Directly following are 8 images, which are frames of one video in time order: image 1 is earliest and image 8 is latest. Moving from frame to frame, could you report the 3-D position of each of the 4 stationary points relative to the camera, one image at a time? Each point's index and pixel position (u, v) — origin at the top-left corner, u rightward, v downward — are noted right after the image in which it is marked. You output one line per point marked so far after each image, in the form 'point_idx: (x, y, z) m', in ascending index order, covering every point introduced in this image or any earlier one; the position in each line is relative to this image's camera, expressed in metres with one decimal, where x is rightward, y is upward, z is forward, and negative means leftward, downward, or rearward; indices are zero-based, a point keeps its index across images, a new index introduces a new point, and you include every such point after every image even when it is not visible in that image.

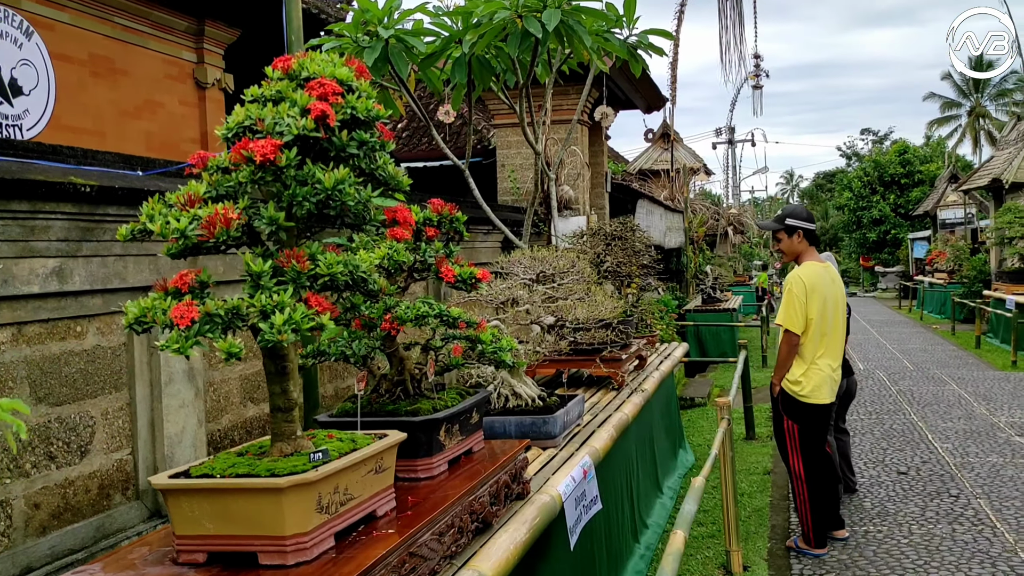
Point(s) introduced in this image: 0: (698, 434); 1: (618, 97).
0: (+1.7, -1.3, +8.2) m
1: (+1.2, +2.1, +10.3) m
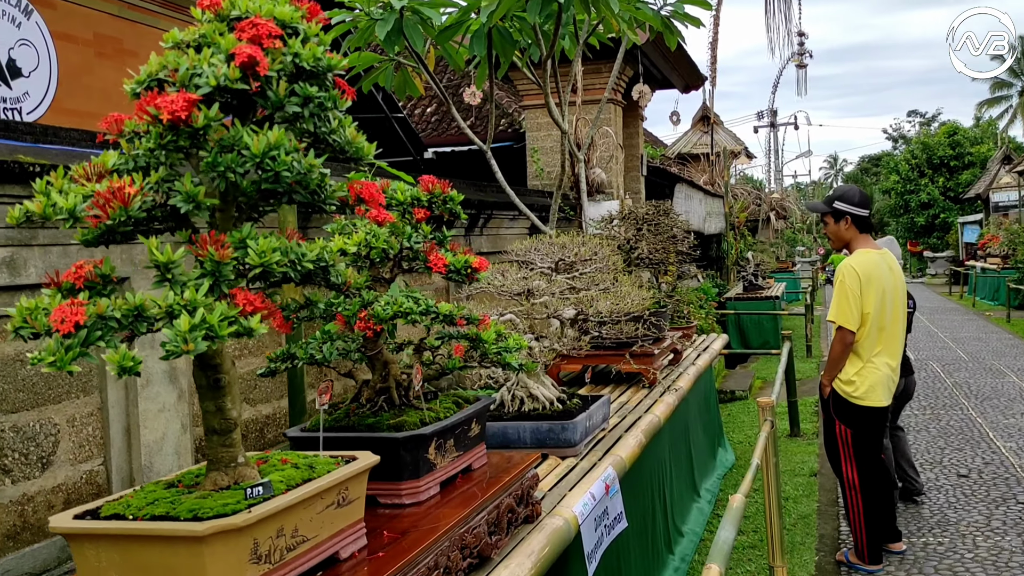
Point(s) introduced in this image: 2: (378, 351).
0: (+1.9, -1.2, +7.8) m
1: (+1.5, +2.3, +9.8) m
2: (-0.3, -0.2, +2.2) m
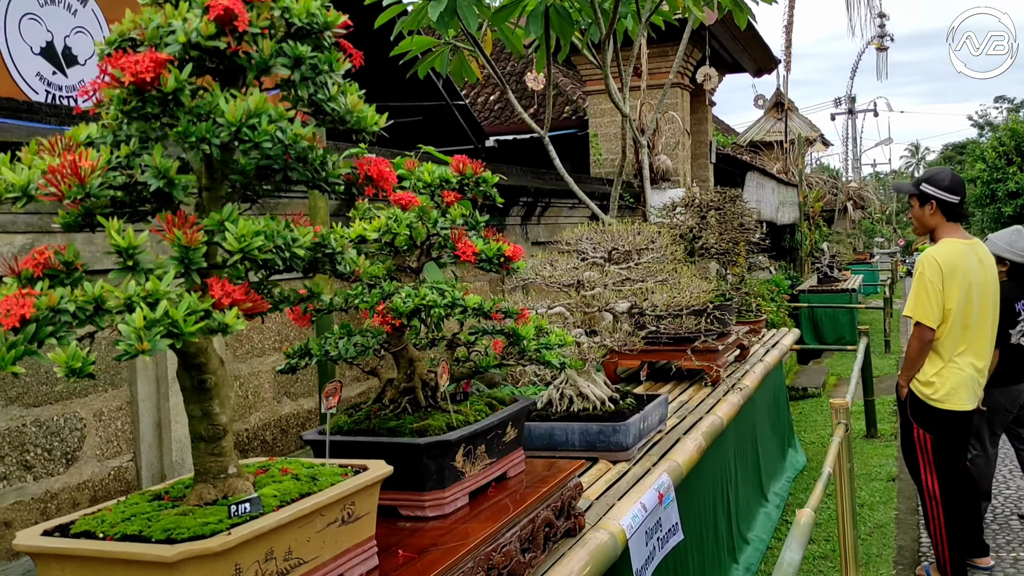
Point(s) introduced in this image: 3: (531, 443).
0: (+2.4, -1.1, +7.4) m
1: (+2.2, +2.3, +9.4) m
2: (-0.2, -0.1, +2.1) m
3: (+0.1, -0.5, +3.2) m
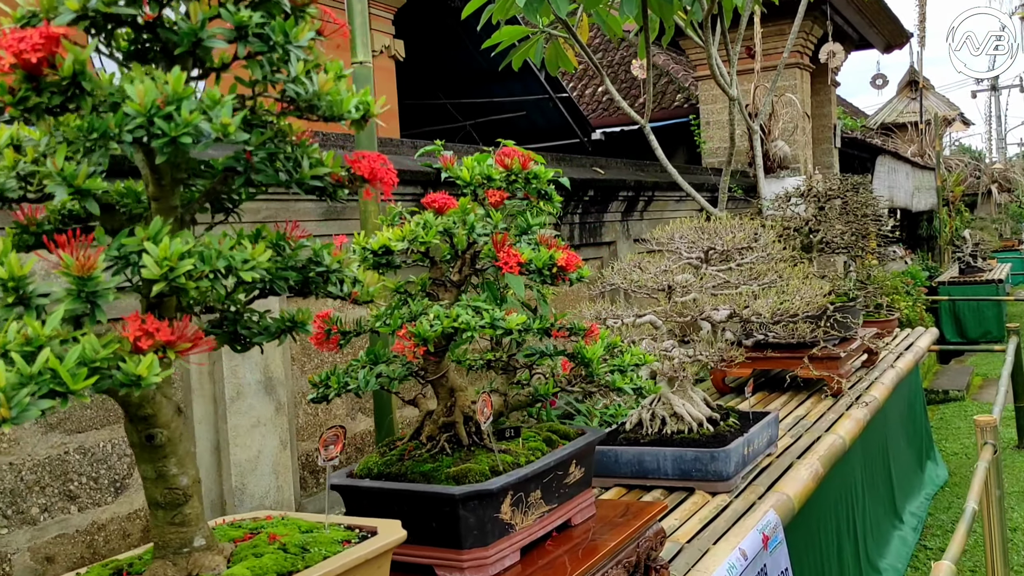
0: (+3.2, -1.1, +6.7) m
1: (+3.2, +2.4, +8.7) m
2: (-0.1, -0.2, +1.7) m
3: (+0.3, -0.6, +2.8) m
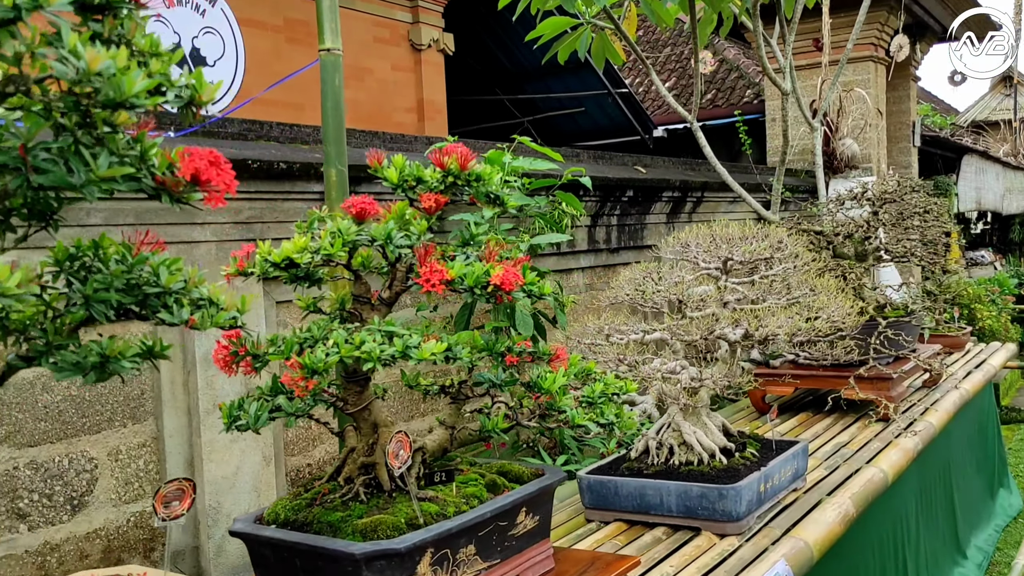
0: (+3.5, -1.2, +6.2) m
1: (+3.7, +2.3, +8.2) m
2: (-0.2, -0.2, +1.5) m
3: (+0.3, -0.6, +2.5) m
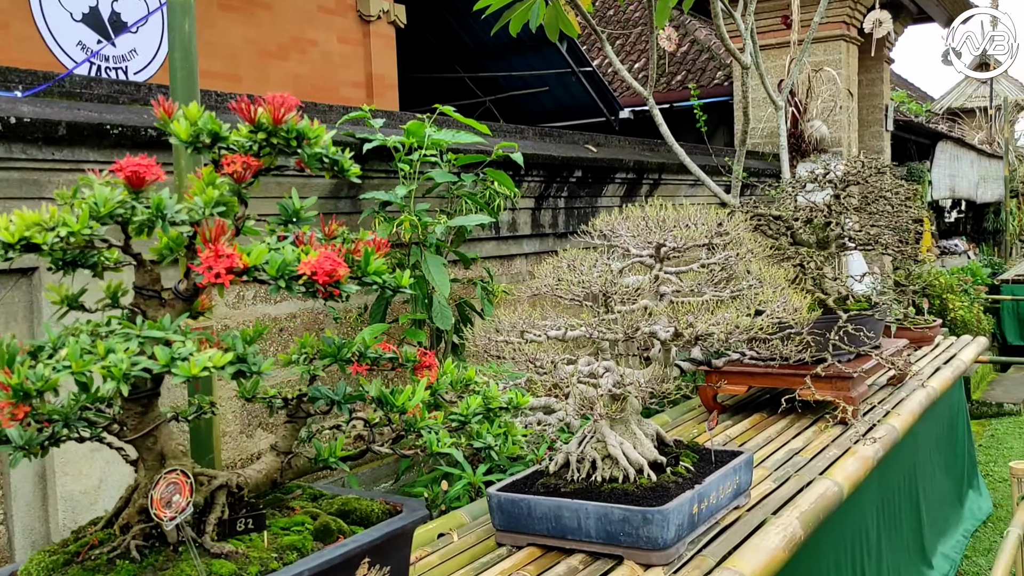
0: (+3.2, -1.1, +5.9) m
1: (+3.3, +2.4, +7.9) m
2: (-0.5, -0.2, +1.2) m
3: (+0.1, -0.6, +2.2) m
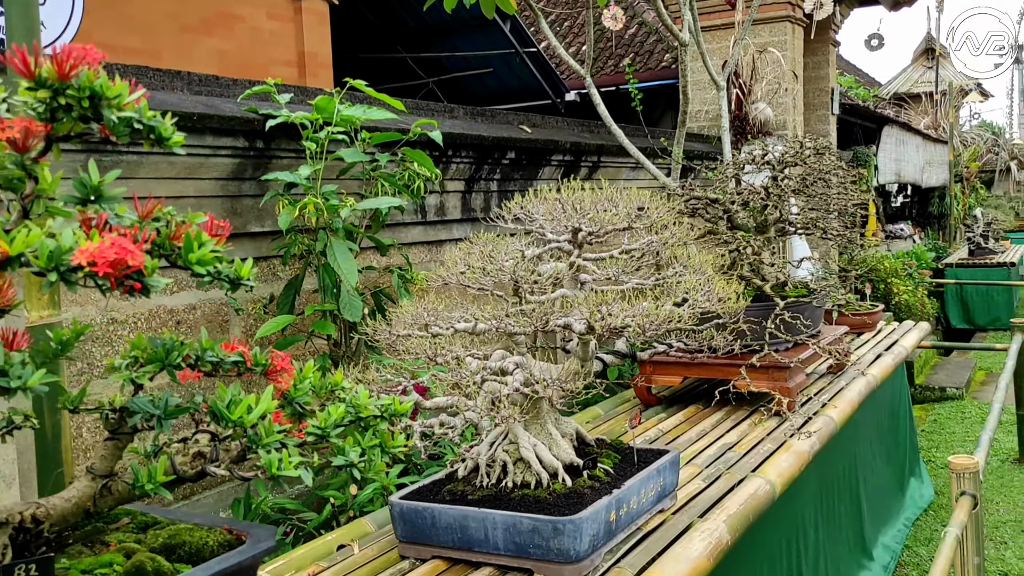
0: (+2.8, -1.0, +5.9) m
1: (+2.8, +2.6, +7.8) m
2: (-0.6, -0.2, +0.9) m
3: (-0.2, -0.5, +2.0) m
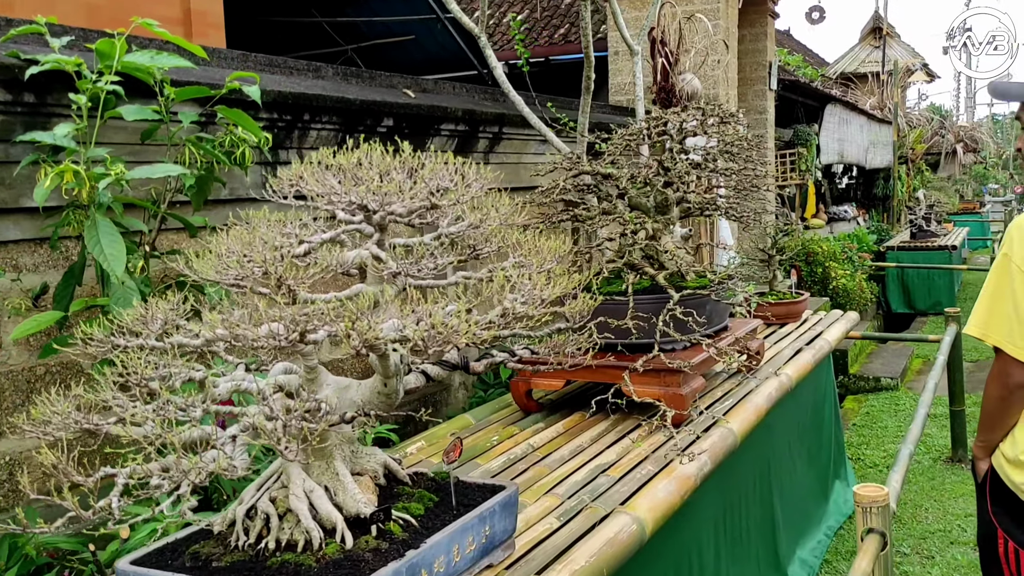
0: (+2.2, -0.9, +5.5) m
1: (+2.2, +2.7, +7.3) m
2: (-1.0, -0.2, +0.4) m
3: (-0.6, -0.5, +1.5) m
